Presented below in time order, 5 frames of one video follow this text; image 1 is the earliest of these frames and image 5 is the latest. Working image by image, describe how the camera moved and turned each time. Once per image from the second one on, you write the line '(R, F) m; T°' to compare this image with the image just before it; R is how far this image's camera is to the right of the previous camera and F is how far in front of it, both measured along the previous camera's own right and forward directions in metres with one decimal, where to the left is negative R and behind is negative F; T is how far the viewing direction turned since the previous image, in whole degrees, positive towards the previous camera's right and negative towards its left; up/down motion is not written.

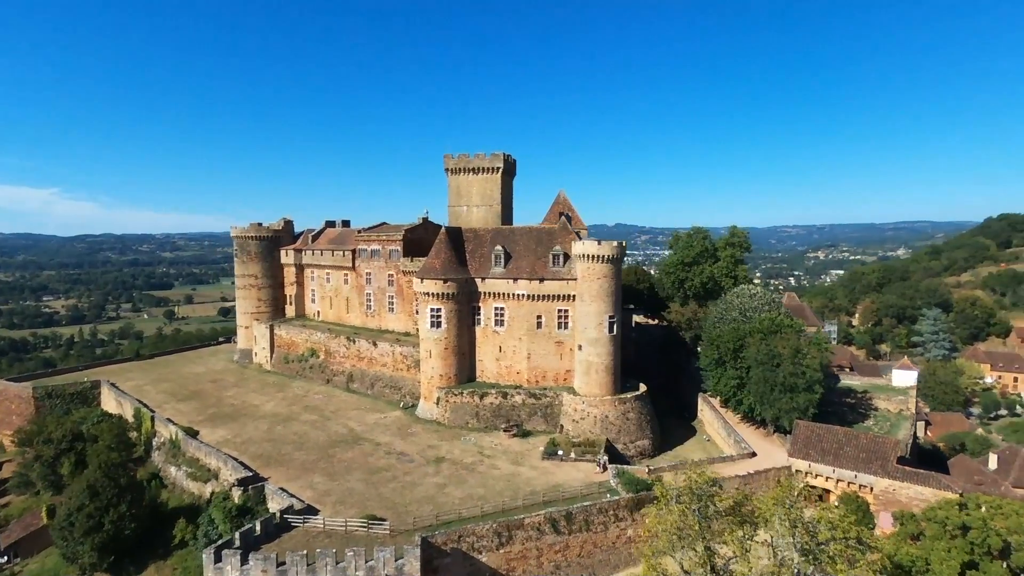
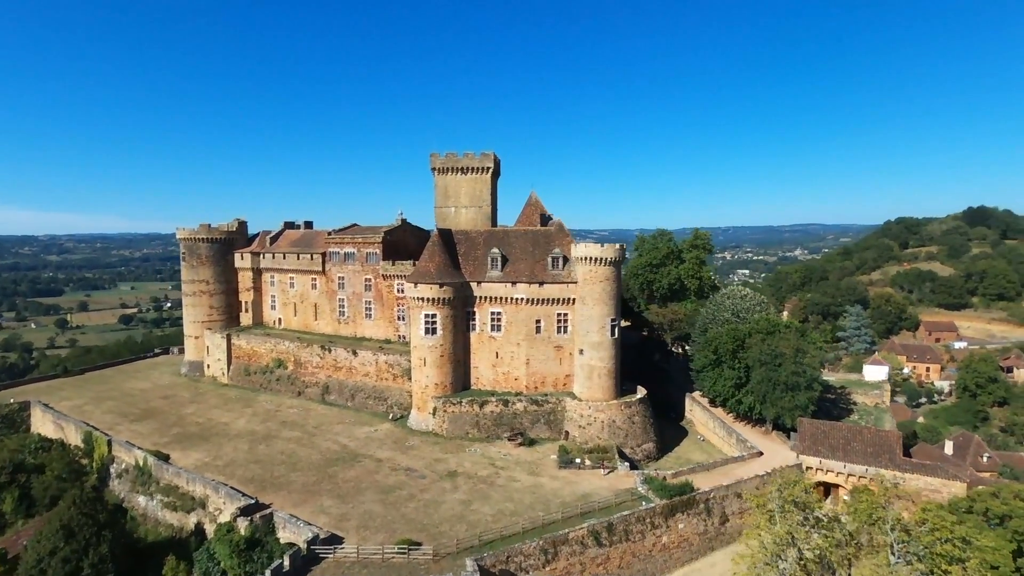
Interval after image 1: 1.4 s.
(-4.4, +1.4) m; +7°
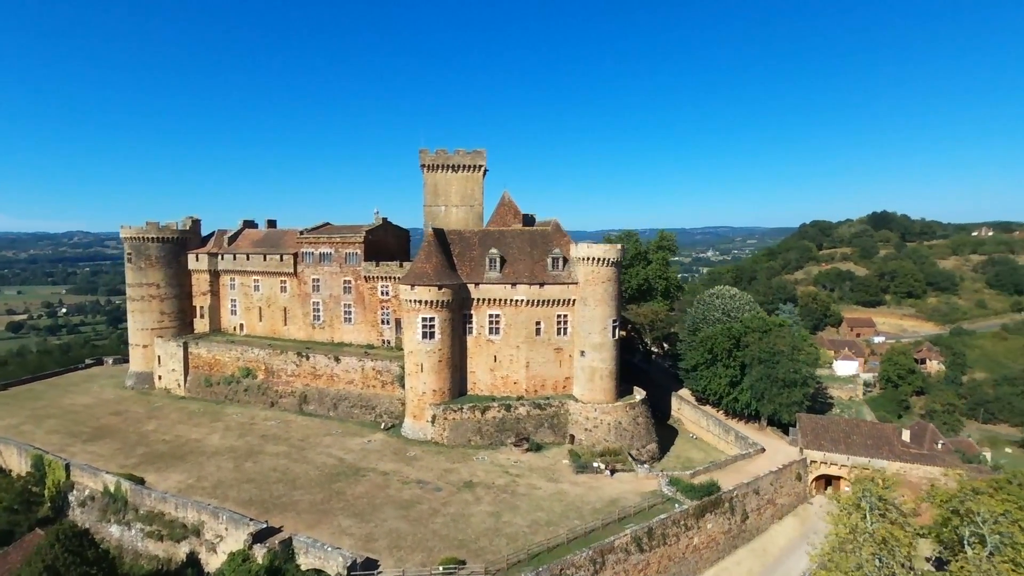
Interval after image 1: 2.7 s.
(-4.2, +1.2) m; +7°
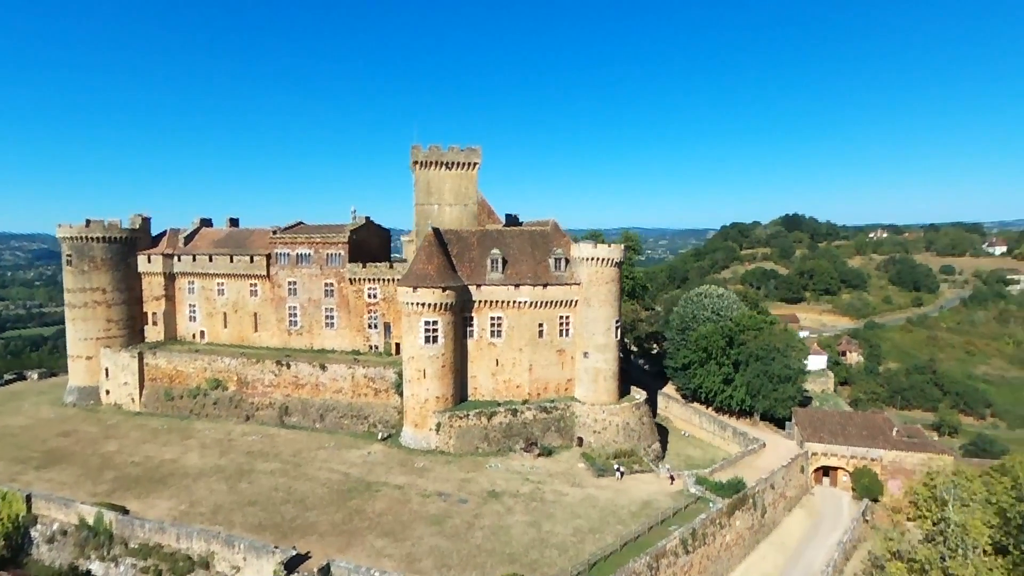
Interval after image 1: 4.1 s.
(-4.5, +1.1) m; +8°
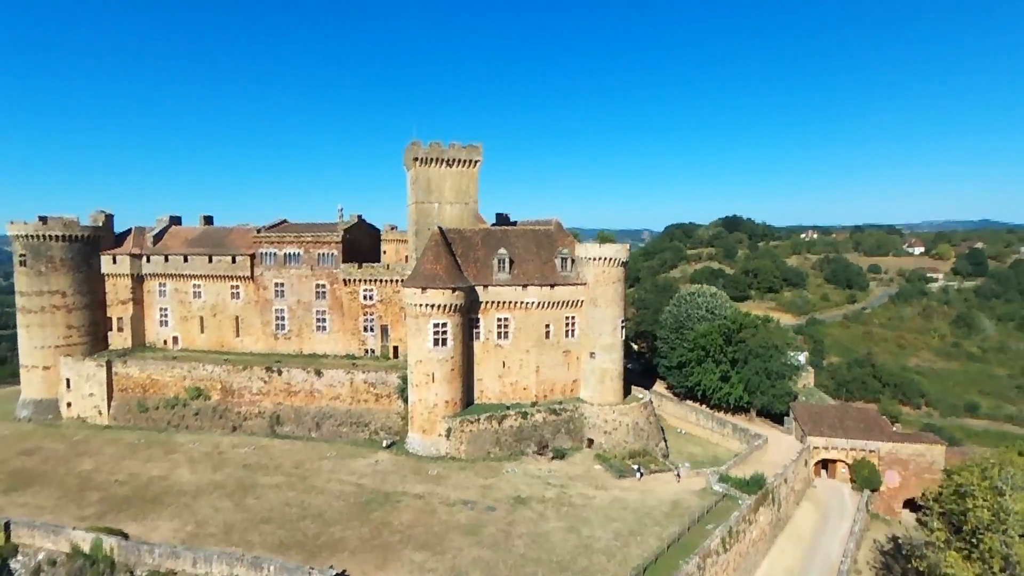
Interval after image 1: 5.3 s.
(-3.7, +0.8) m; +6°
